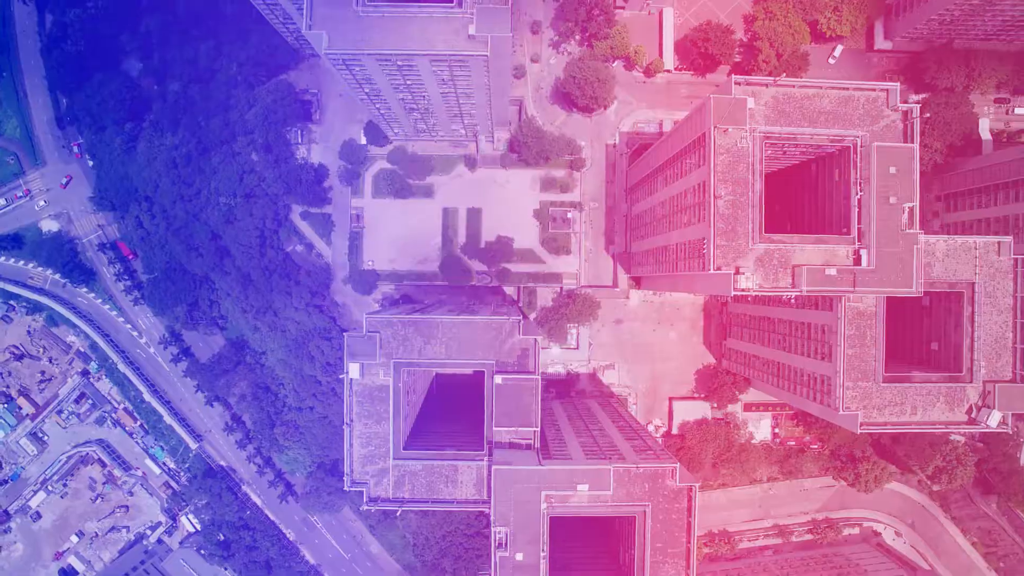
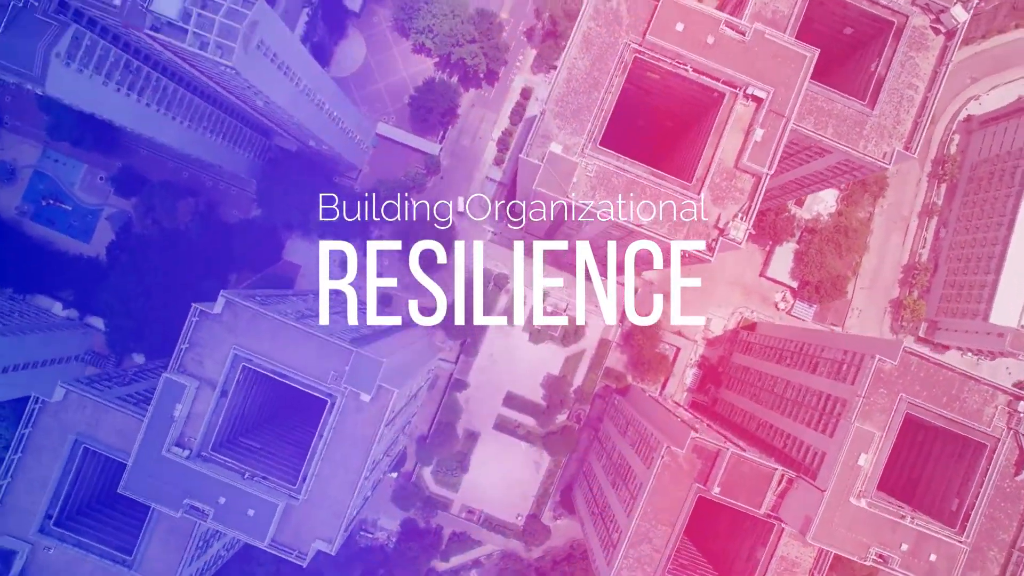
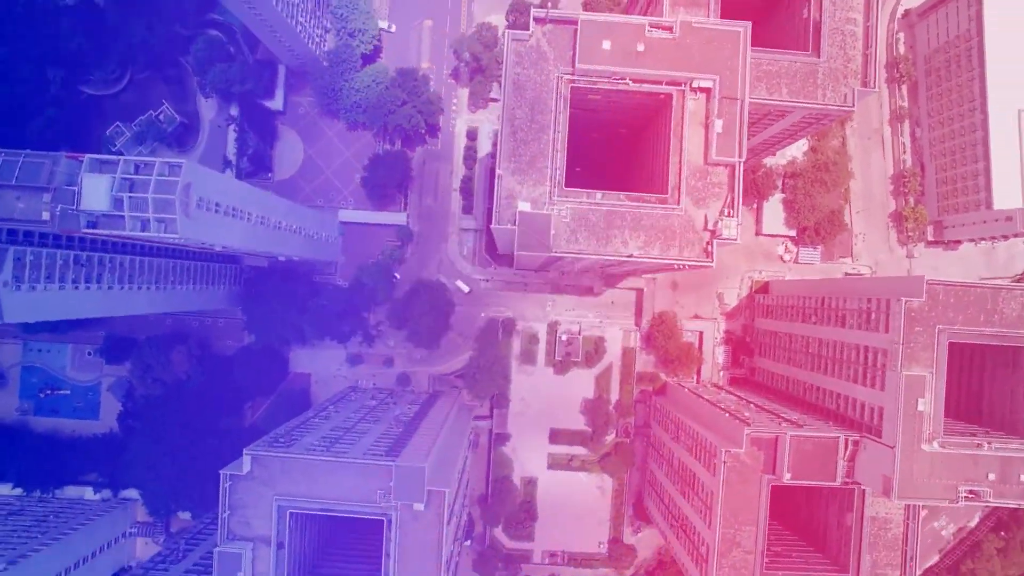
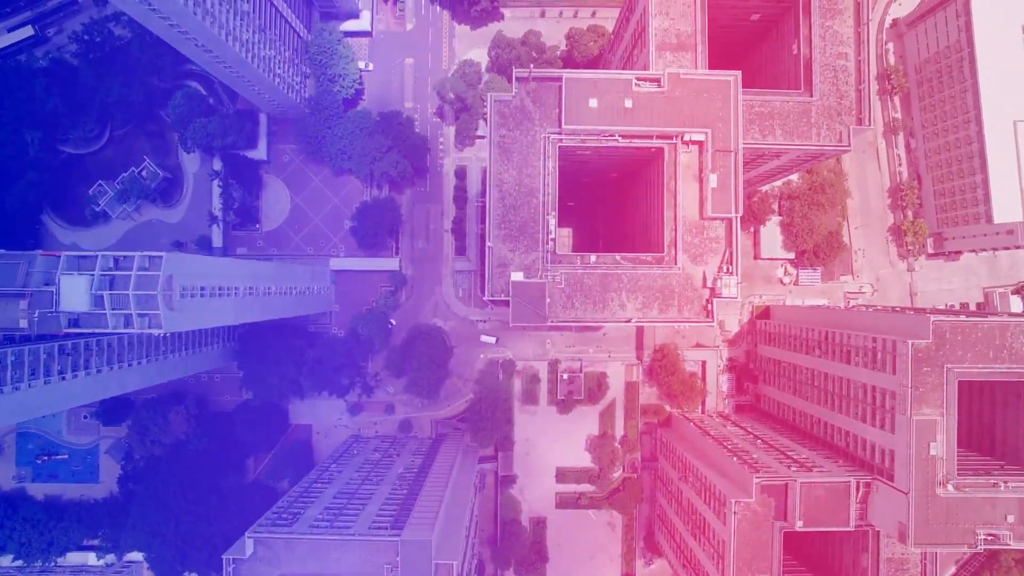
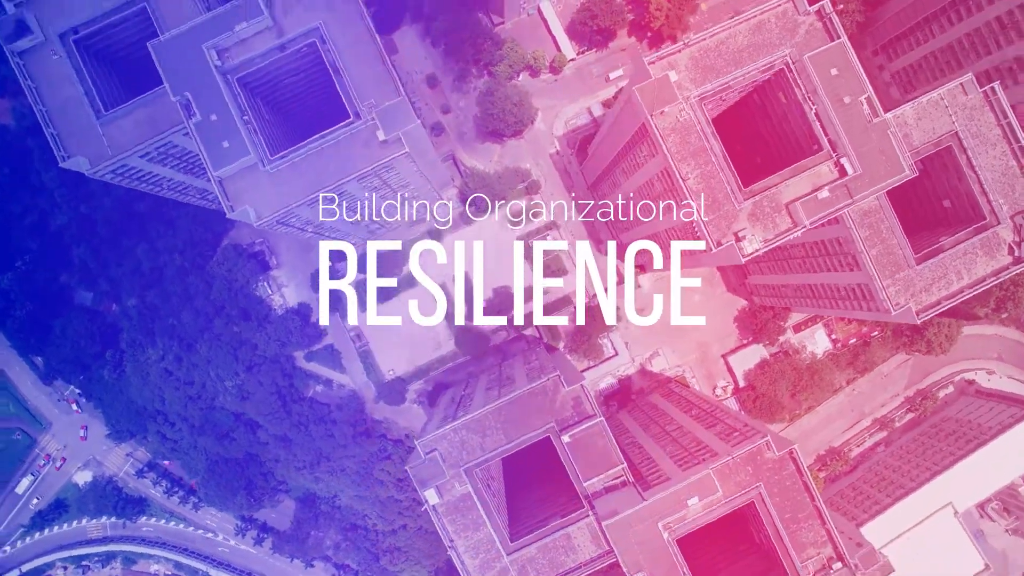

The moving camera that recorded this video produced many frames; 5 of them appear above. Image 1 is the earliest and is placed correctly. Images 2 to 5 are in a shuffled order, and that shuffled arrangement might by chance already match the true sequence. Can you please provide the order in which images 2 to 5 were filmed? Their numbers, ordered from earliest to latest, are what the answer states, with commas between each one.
5, 2, 3, 4
